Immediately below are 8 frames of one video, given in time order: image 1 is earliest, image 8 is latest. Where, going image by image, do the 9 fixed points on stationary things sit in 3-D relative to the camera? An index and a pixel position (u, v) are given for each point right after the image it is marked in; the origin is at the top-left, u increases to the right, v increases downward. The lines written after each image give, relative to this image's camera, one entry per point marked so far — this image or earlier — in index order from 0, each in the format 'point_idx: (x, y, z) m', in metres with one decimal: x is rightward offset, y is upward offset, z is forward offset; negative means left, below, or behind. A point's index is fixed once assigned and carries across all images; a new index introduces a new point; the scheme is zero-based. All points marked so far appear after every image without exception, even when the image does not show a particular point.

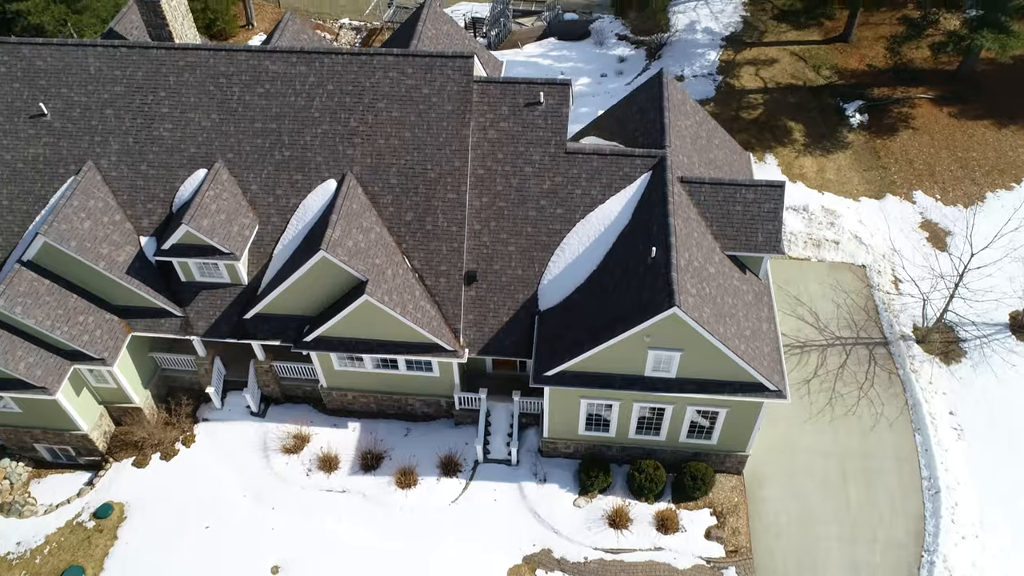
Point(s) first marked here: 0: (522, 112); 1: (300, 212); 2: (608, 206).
0: (+0.2, +3.2, +14.2) m
1: (-3.9, +1.4, +14.3) m
2: (+1.7, +1.5, +13.9) m
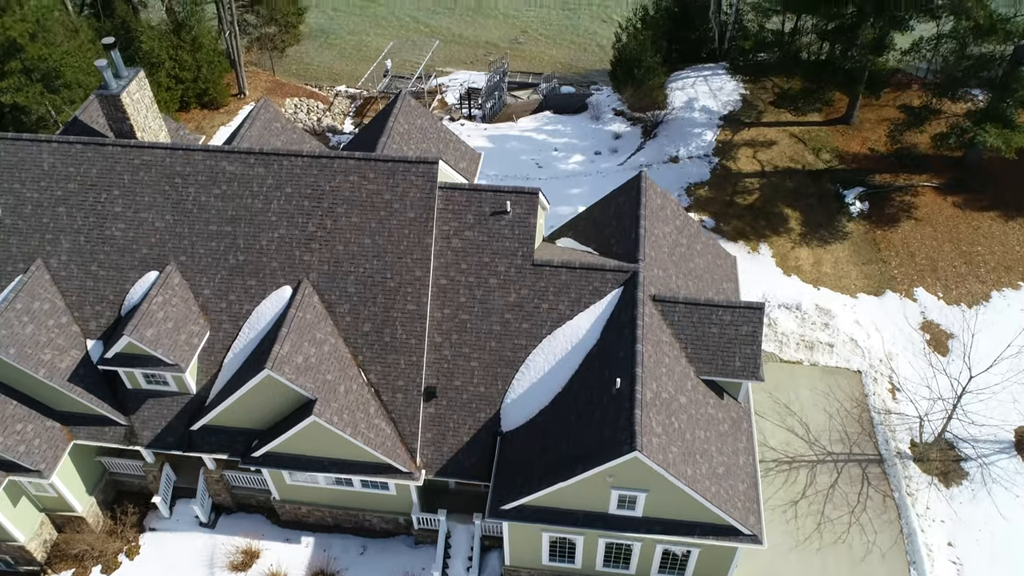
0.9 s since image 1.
0: (-0.4, +1.1, +13.5) m
1: (-4.5, -0.5, +13.6) m
2: (+1.1, -0.6, +13.1) m
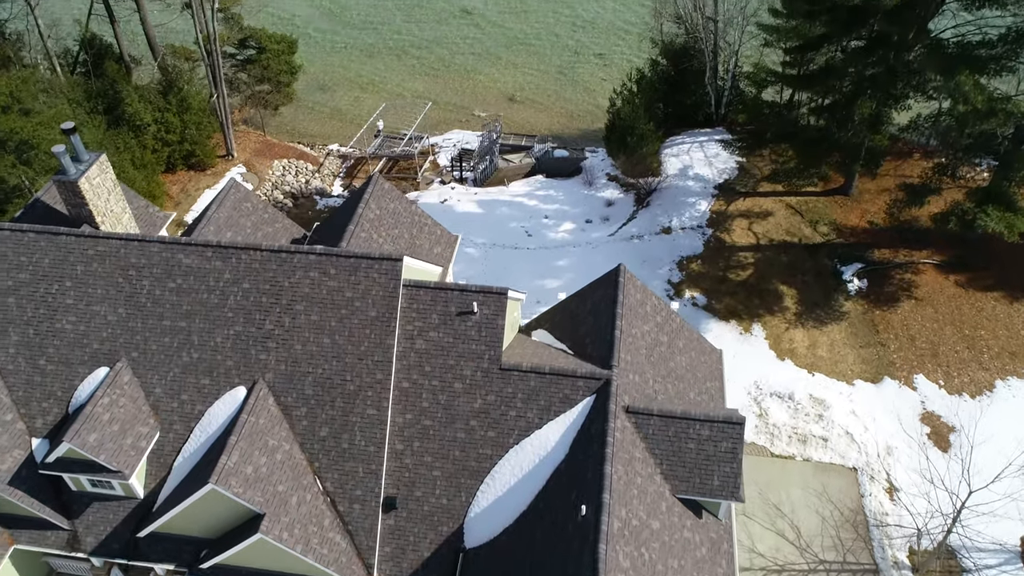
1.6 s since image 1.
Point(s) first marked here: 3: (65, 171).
0: (-1.0, -0.6, +12.8) m
1: (-5.0, -2.2, +12.9) m
2: (+0.5, -2.3, +12.3) m
3: (-7.9, +2.1, +13.9) m
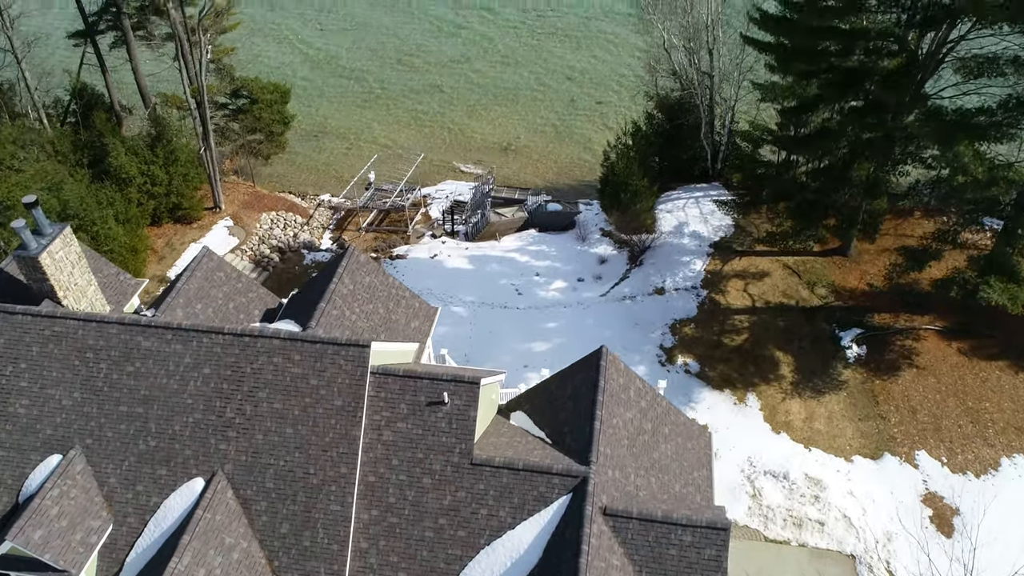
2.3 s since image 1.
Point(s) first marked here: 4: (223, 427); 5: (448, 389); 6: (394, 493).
0: (-1.4, -1.9, +12.2) m
1: (-5.5, -3.5, +12.2) m
2: (+0.1, -3.6, +11.6) m
3: (-8.3, +0.7, +13.4) m
4: (-4.5, -2.2, +12.3) m
5: (-1.0, -1.5, +12.2) m
6: (-1.8, -3.1, +12.0) m
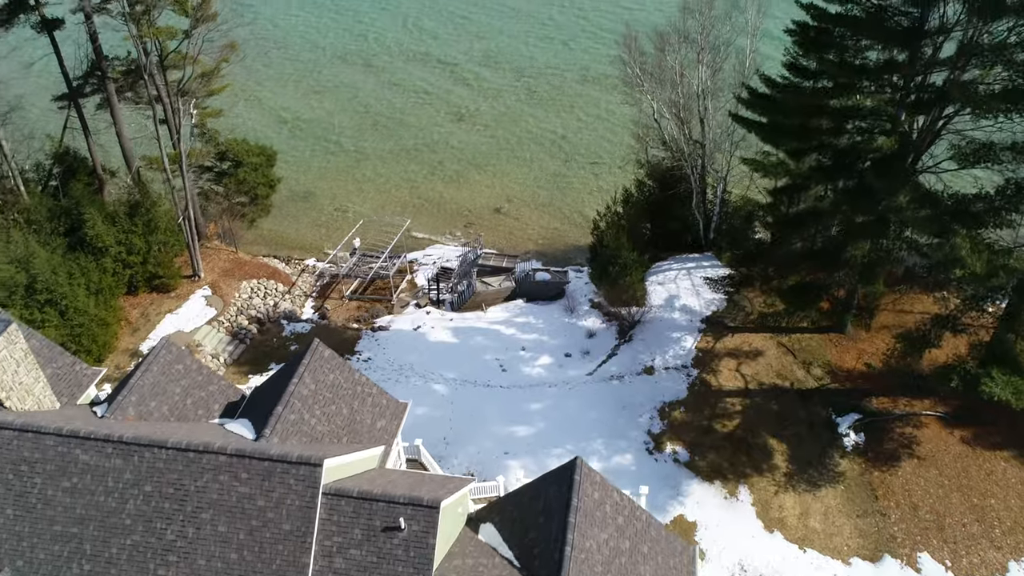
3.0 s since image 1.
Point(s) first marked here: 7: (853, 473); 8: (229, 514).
0: (-1.9, -3.6, +11.2) m
1: (-6.0, -5.1, +11.2) m
2: (-0.5, -5.2, +10.5) m
3: (-8.8, -1.0, +12.6) m
4: (-5.0, -3.8, +11.4) m
5: (-1.5, -3.2, +11.3) m
6: (-2.3, -4.7, +11.0) m
7: (+8.2, -4.4, +18.9) m
8: (-4.1, -3.3, +11.3) m
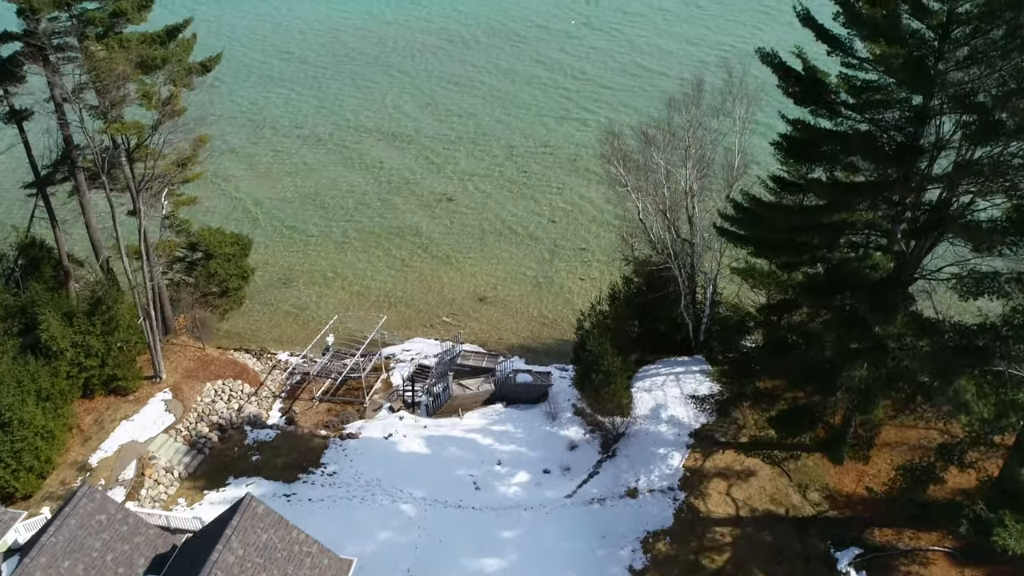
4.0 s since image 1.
0: (-2.7, -5.8, +9.6) m
1: (-6.8, -7.3, +9.5) m
2: (-1.3, -7.4, +8.8) m
3: (-9.5, -3.2, +11.2) m
4: (-5.8, -6.0, +9.7) m
5: (-2.3, -5.4, +9.7) m
6: (-3.1, -7.0, +9.3) m
7: (+7.4, -7.2, +17.1) m
8: (-4.9, -5.5, +9.7) m
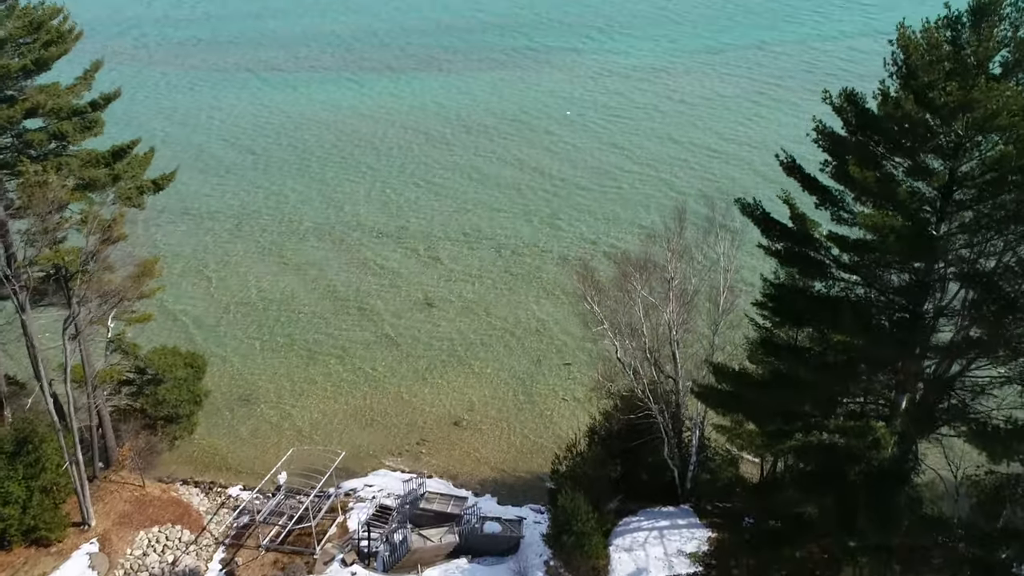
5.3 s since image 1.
0: (-3.7, -8.5, +7.0) m
1: (-7.8, -9.9, +6.8) m
2: (-2.3, -10.0, +6.1) m
3: (-10.5, -6.0, +8.9) m
4: (-6.8, -8.7, +7.1) m
5: (-3.3, -8.1, +7.1) m
6: (-4.1, -9.6, +6.6) m
7: (+6.4, -10.6, +14.3) m
8: (-5.9, -8.1, +7.2) m
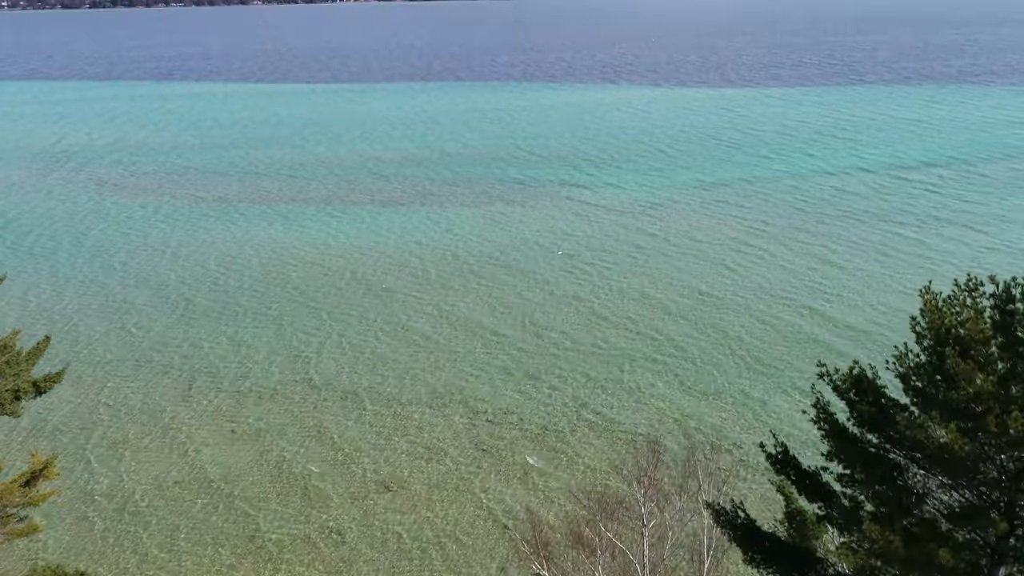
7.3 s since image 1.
0: (-5.2, -11.9, +1.8) m
1: (-9.3, -13.4, +1.4) m
2: (-3.8, -13.4, +0.7) m
3: (-12.0, -9.7, +4.0) m
4: (-8.3, -12.2, +1.9) m
5: (-4.8, -11.6, +2.0) m
6: (-5.6, -13.0, +1.3) m
7: (+4.9, -15.1, +8.8) m
8: (-7.3, -11.6, +2.0) m
